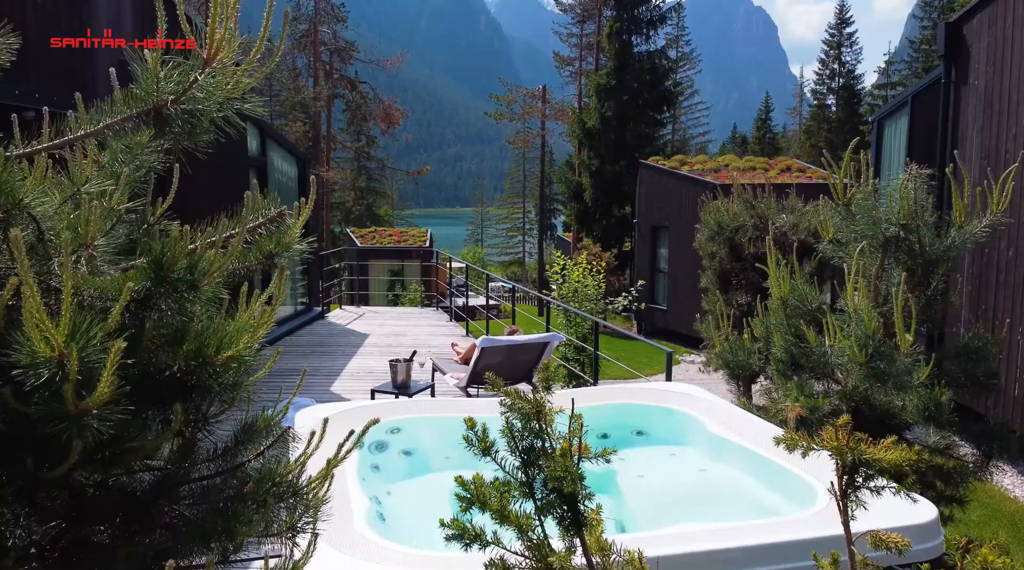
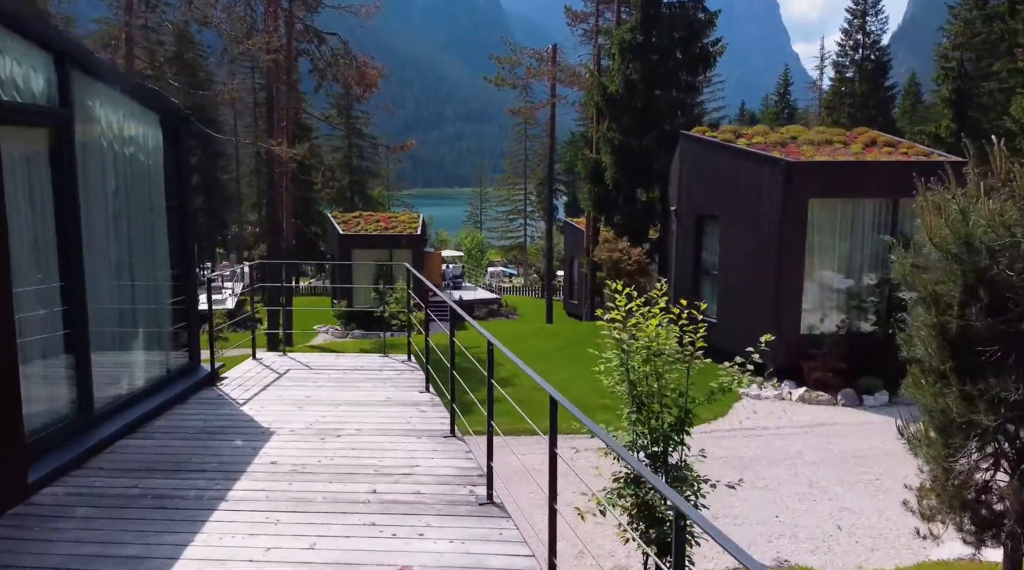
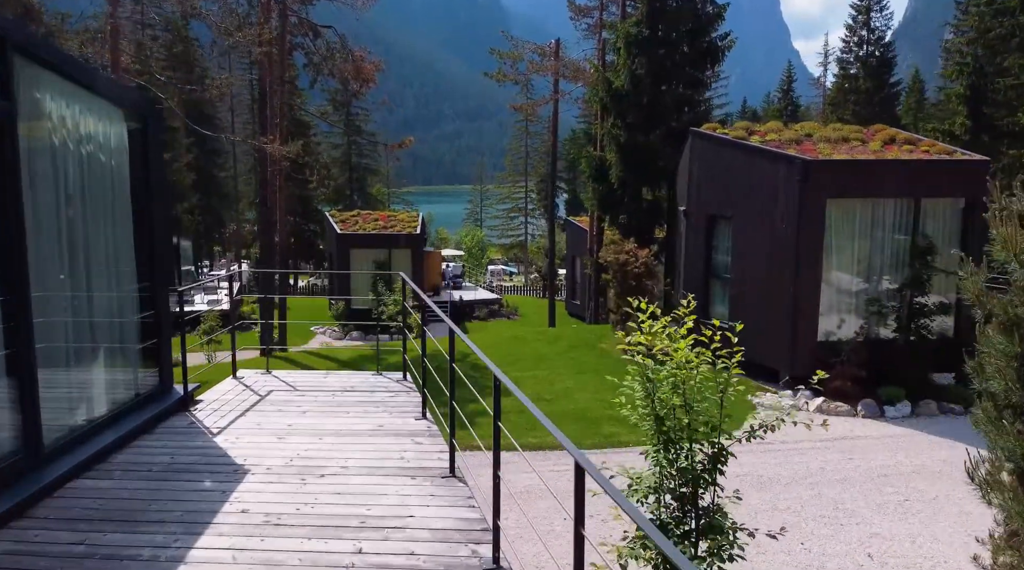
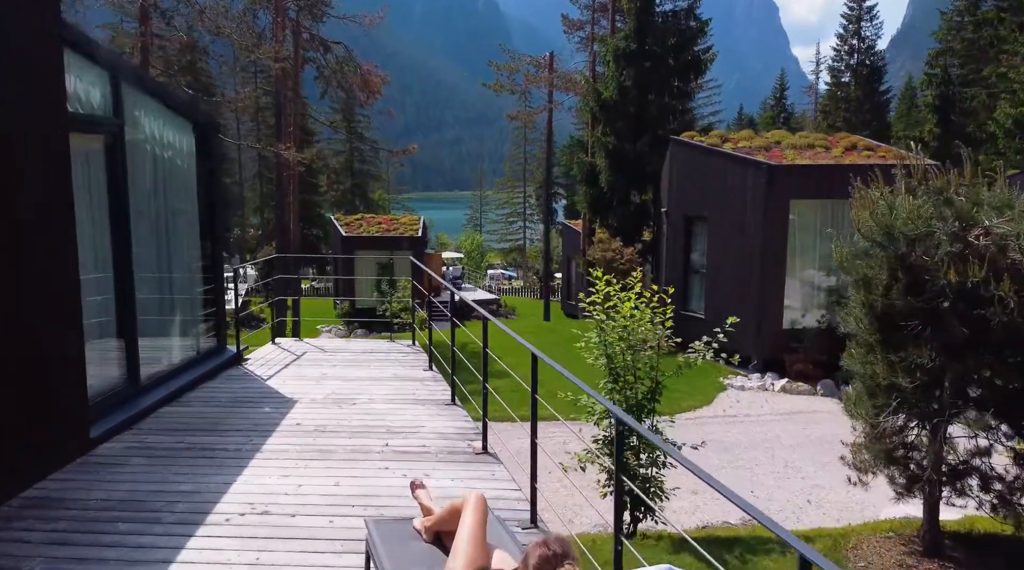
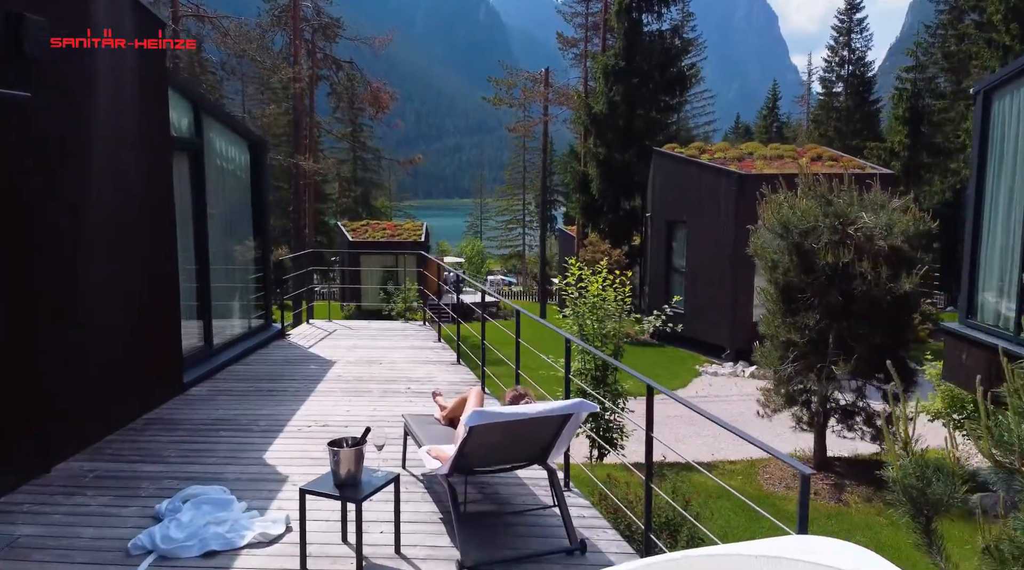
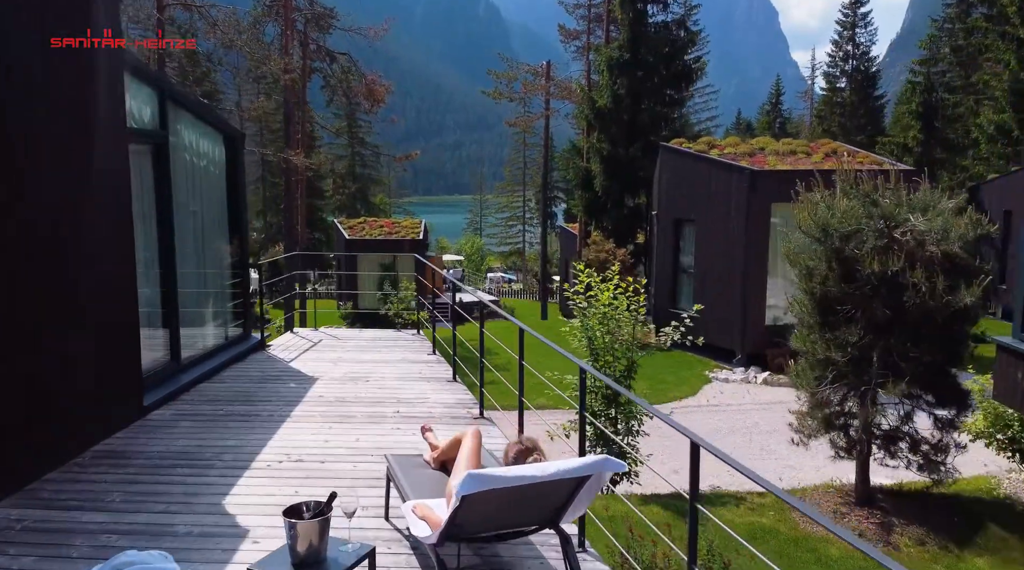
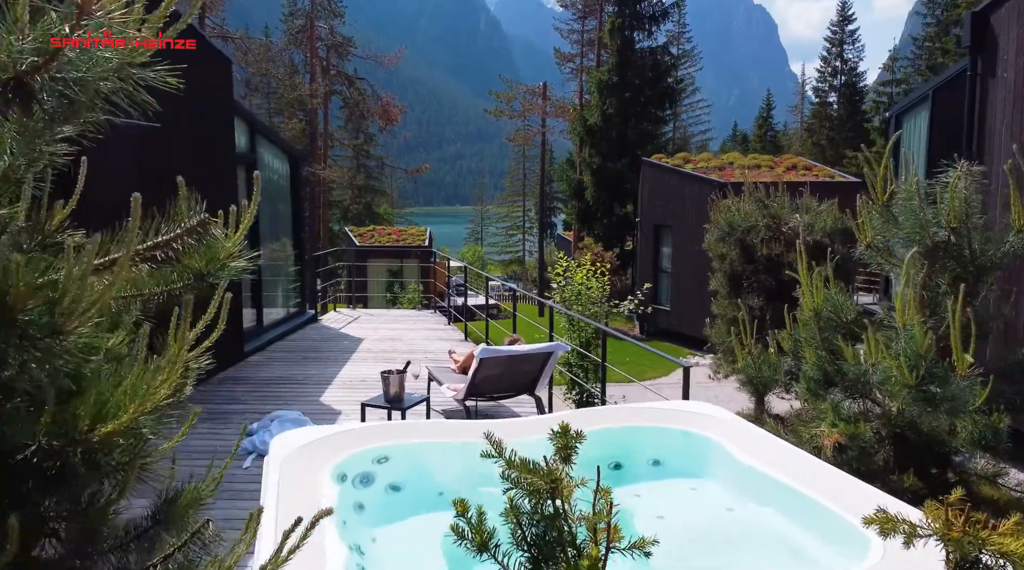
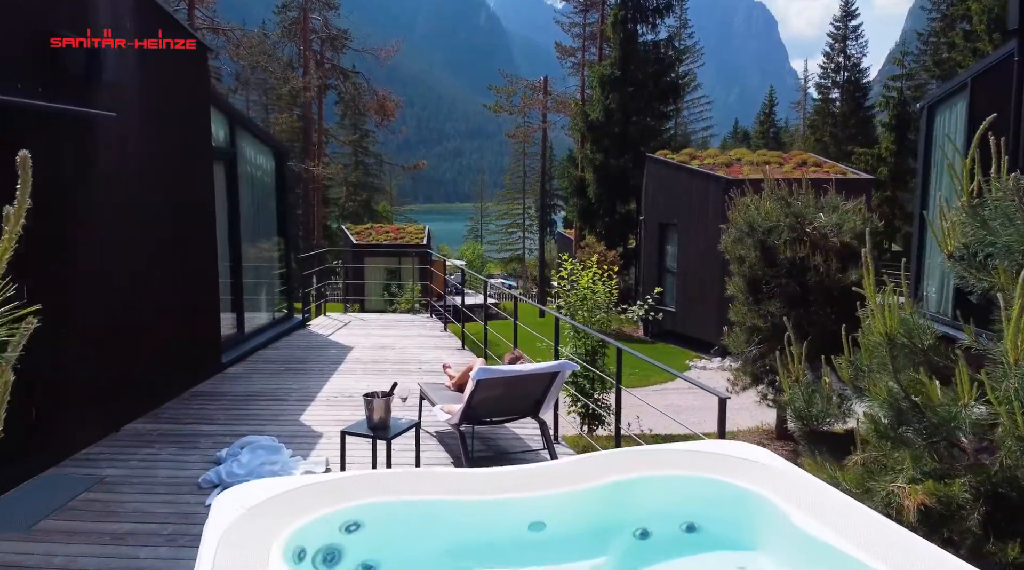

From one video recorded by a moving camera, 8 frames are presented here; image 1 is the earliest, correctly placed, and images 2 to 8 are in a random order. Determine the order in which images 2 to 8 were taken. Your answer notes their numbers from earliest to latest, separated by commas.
7, 8, 5, 6, 4, 2, 3
